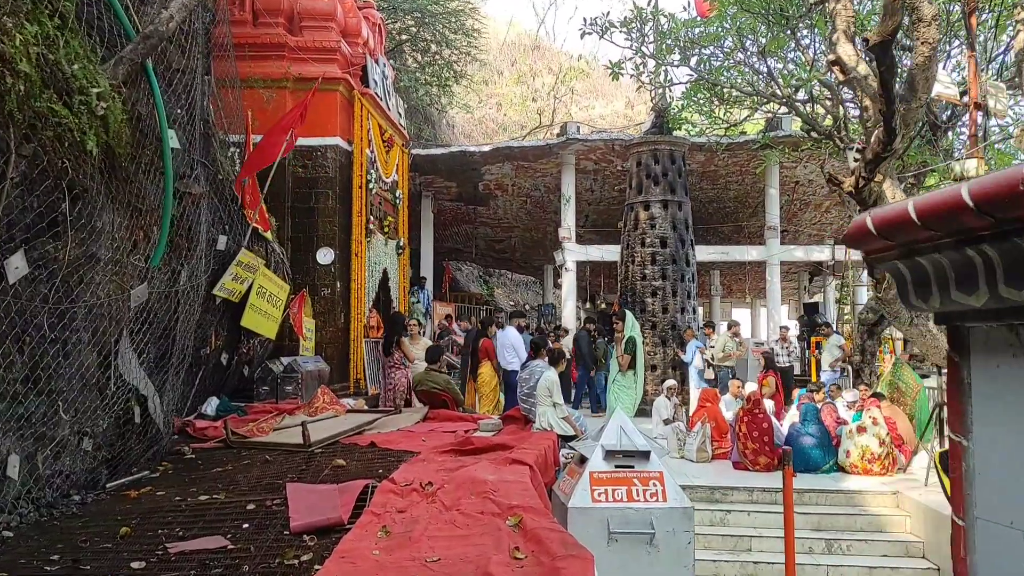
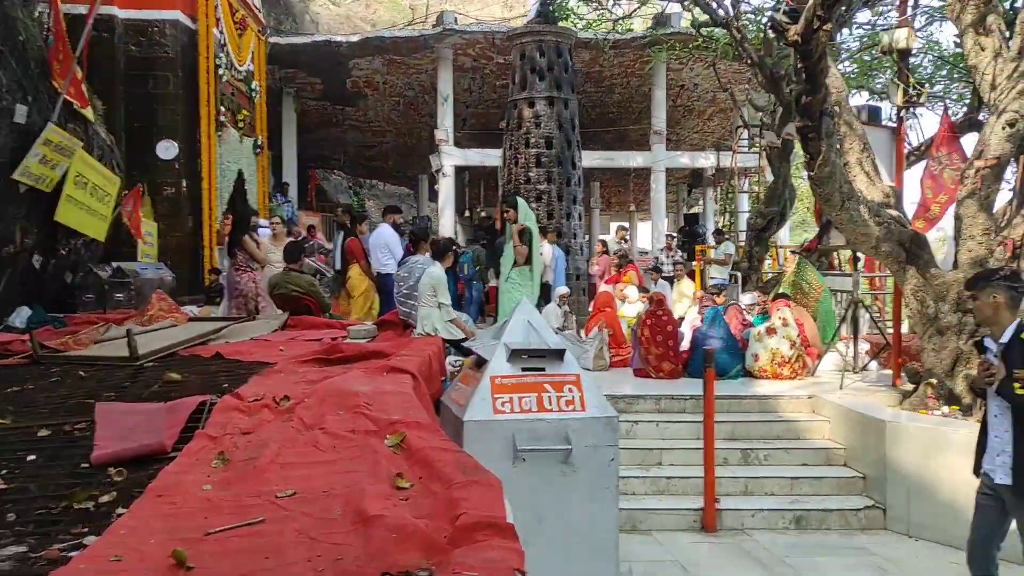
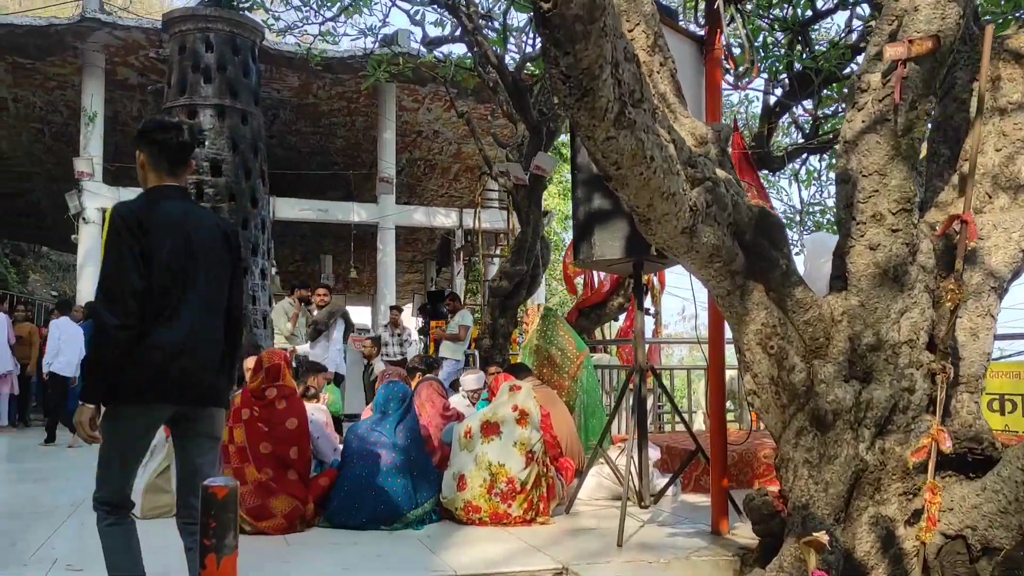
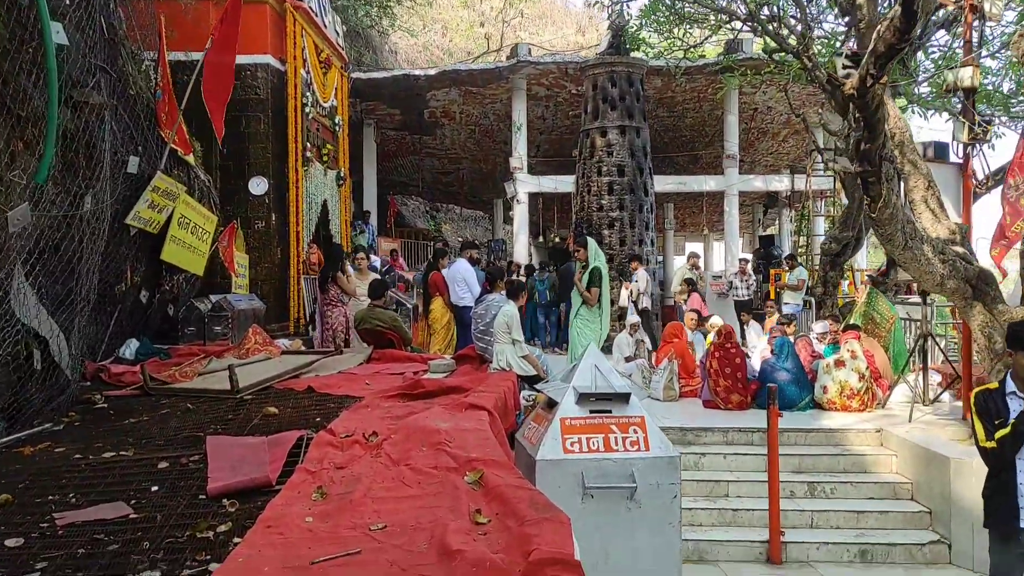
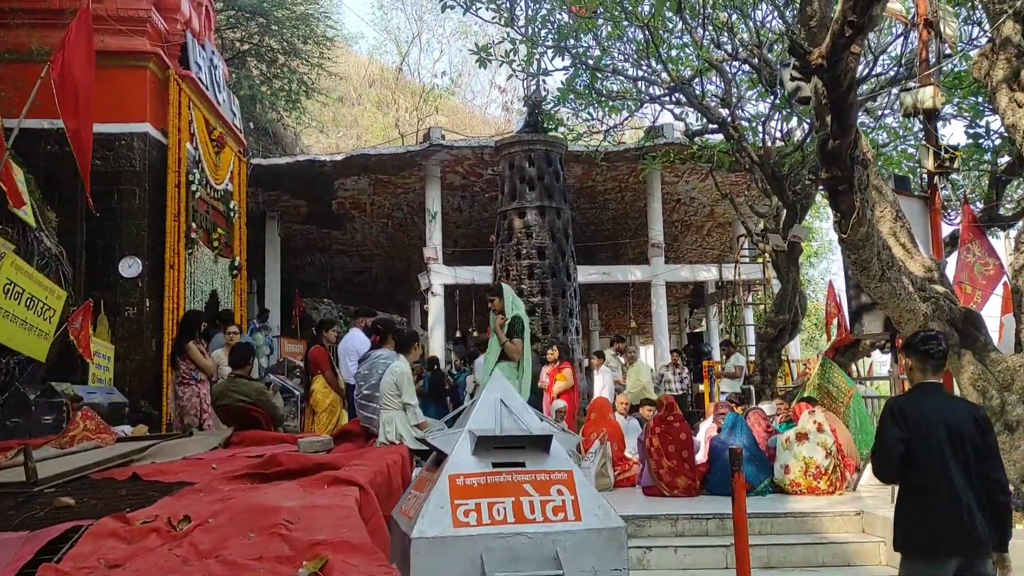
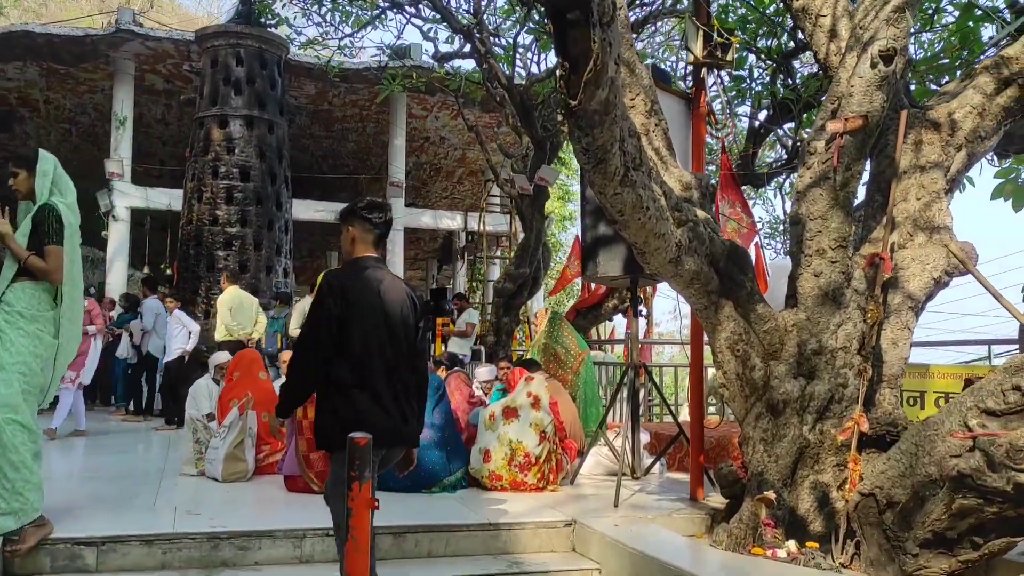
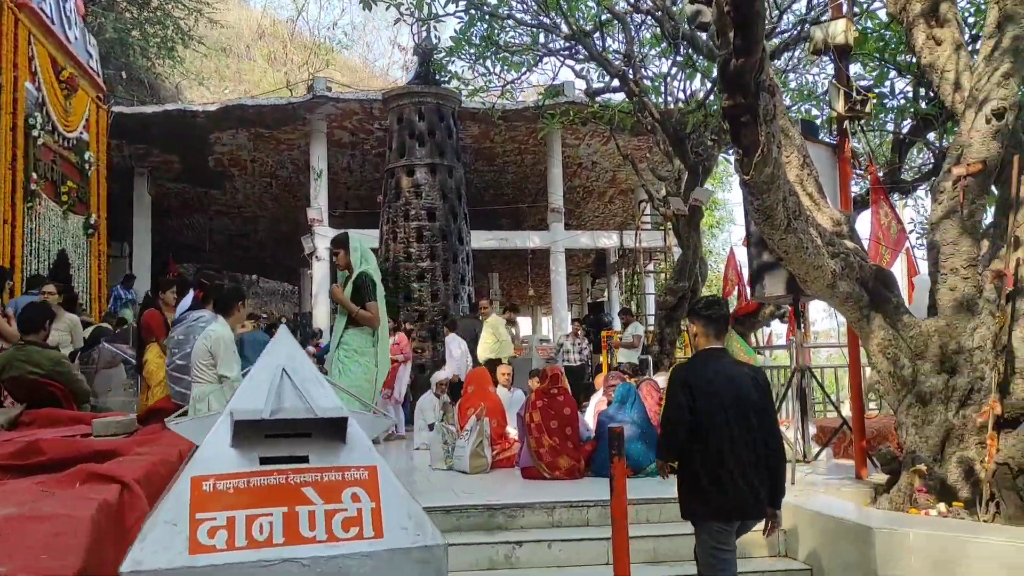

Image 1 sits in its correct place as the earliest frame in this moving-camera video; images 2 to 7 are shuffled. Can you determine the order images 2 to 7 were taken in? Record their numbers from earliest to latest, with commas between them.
4, 2, 5, 7, 6, 3
